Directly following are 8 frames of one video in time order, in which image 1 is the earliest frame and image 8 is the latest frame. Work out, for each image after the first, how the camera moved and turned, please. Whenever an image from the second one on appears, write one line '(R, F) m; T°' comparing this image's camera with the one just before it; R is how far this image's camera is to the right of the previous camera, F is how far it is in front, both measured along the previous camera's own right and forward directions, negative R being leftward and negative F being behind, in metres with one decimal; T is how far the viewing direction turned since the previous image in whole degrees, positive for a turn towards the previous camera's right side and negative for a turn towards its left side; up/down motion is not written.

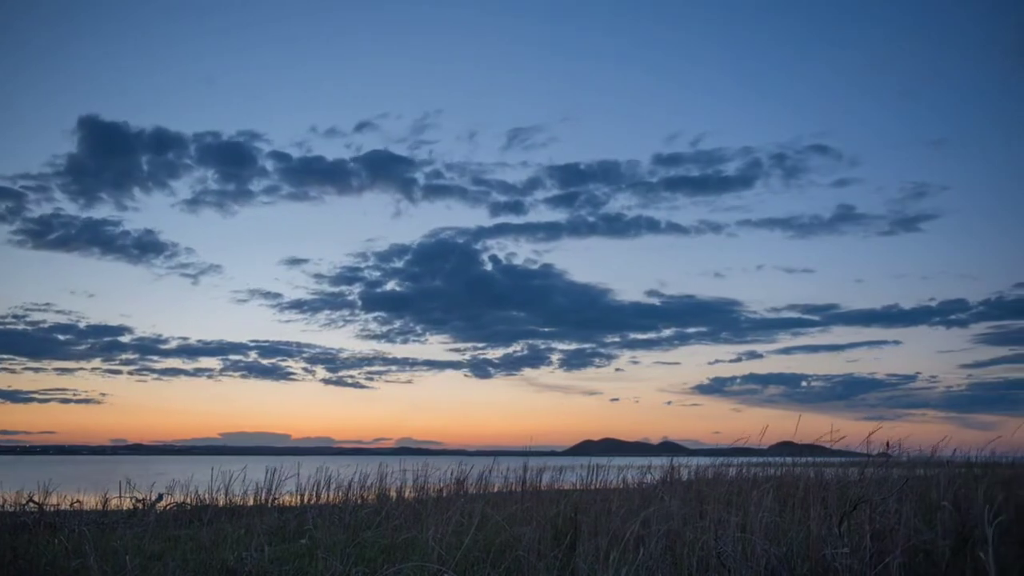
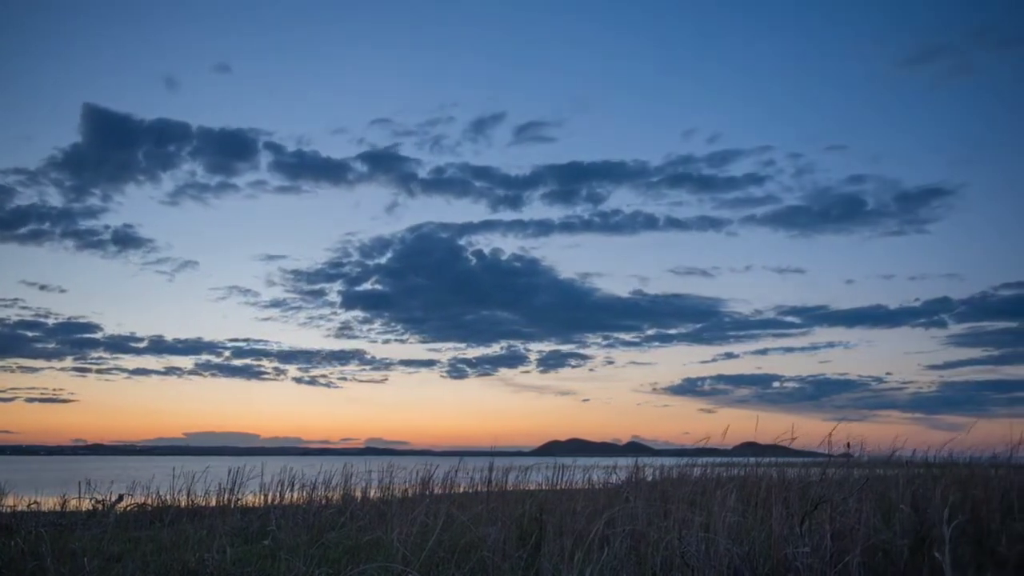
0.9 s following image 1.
(+0.2, 0.0) m; +2°
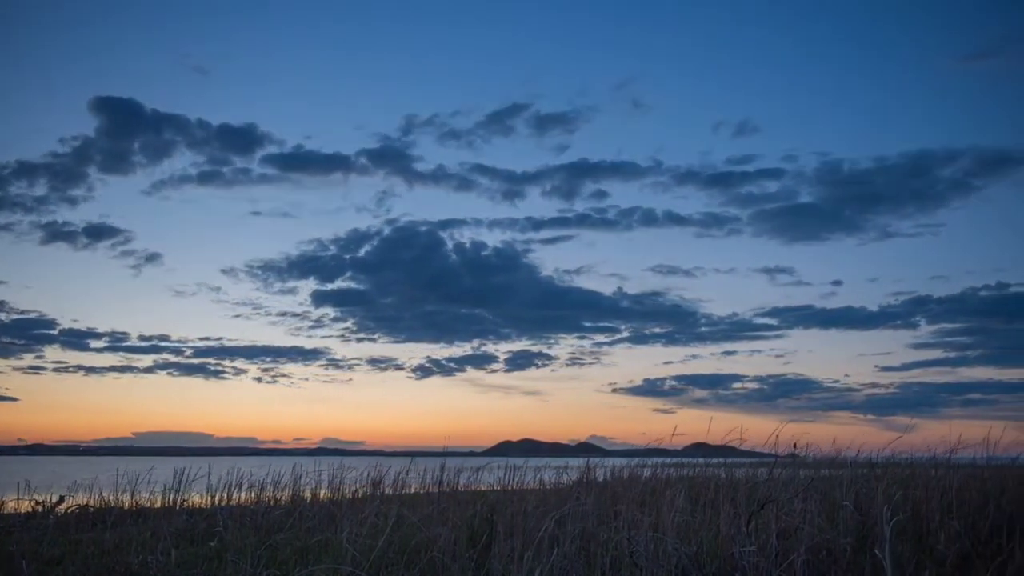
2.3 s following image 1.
(+0.3, 0.0) m; +2°
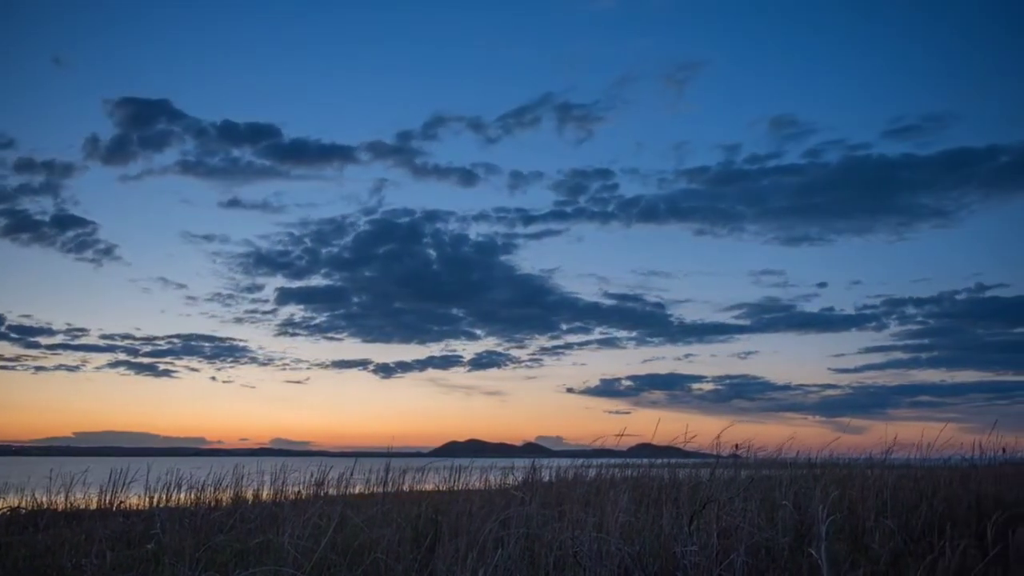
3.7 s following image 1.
(+0.4, 0.0) m; +2°
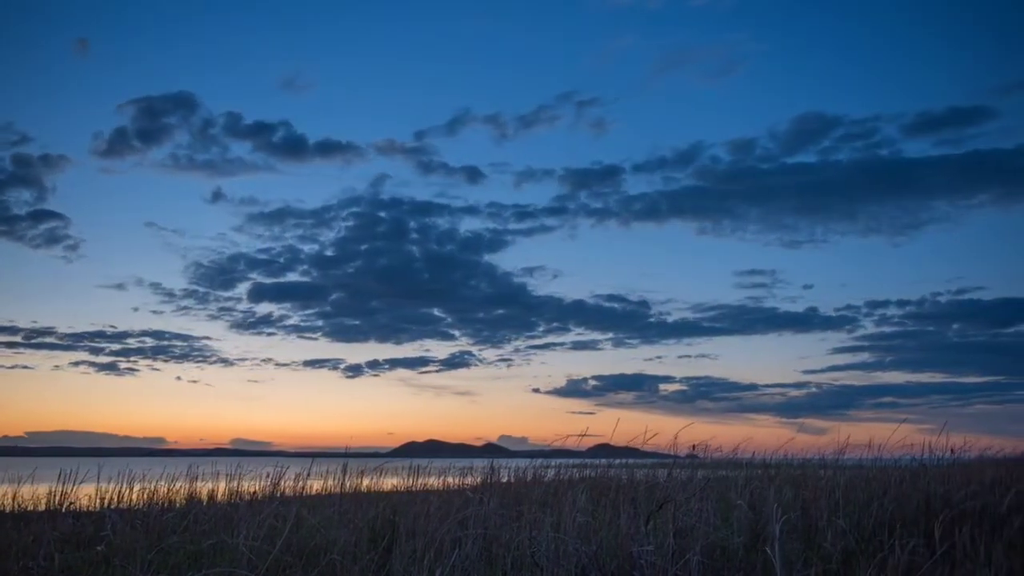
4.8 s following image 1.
(+0.3, 0.0) m; +2°
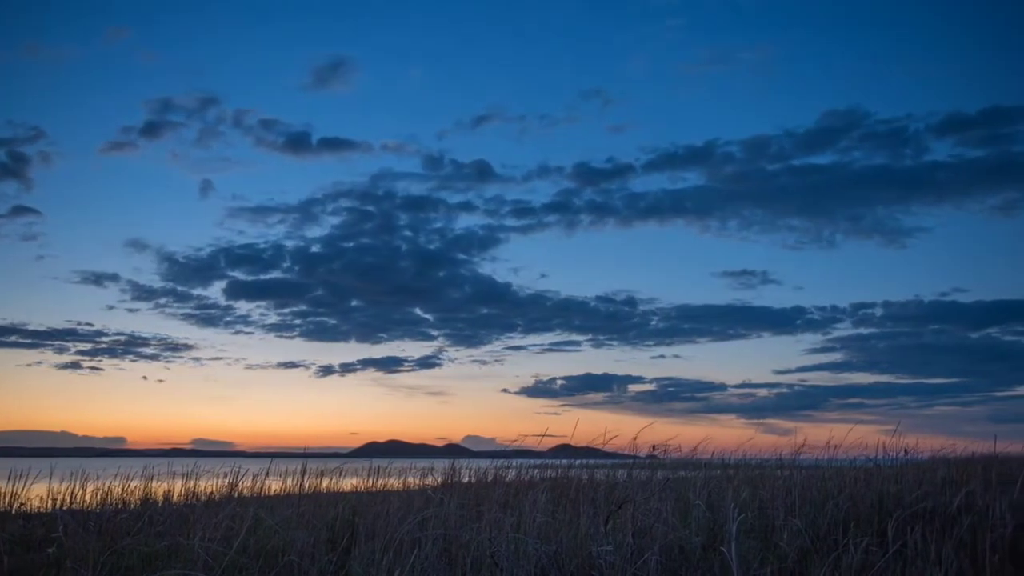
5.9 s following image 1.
(+0.3, 0.0) m; +2°
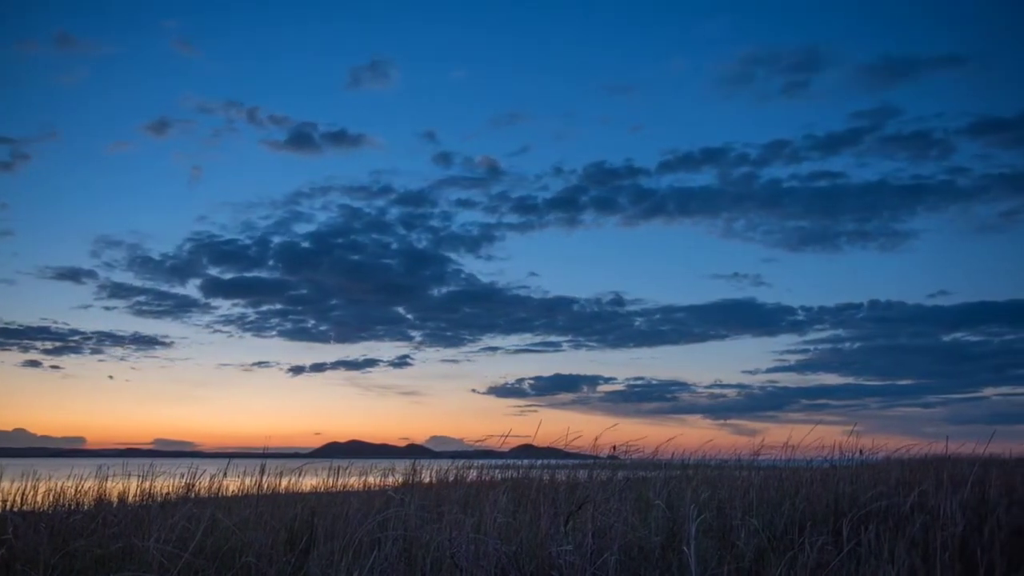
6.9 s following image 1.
(+0.3, 0.0) m; +2°
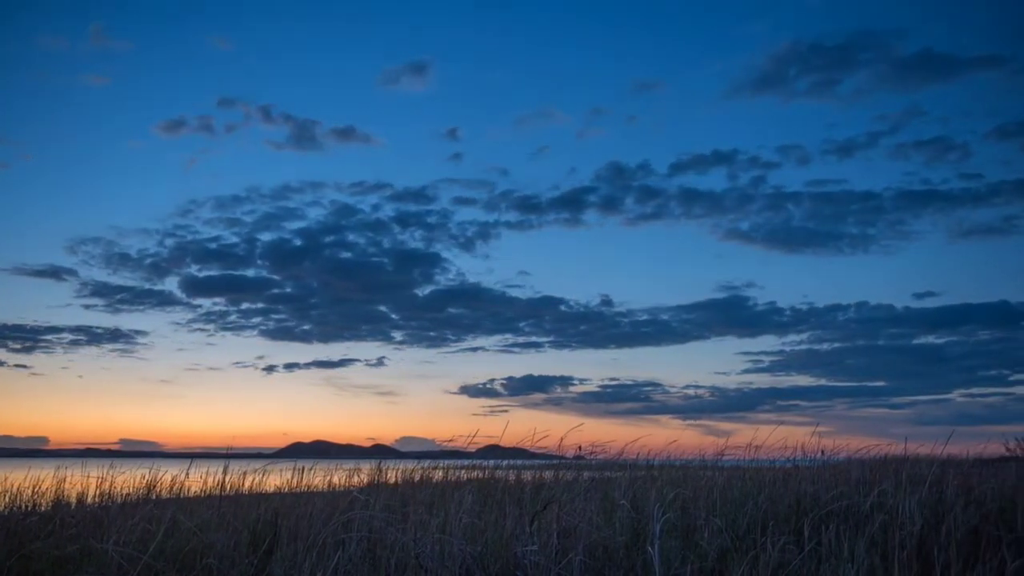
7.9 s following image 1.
(+0.2, 0.0) m; +2°
